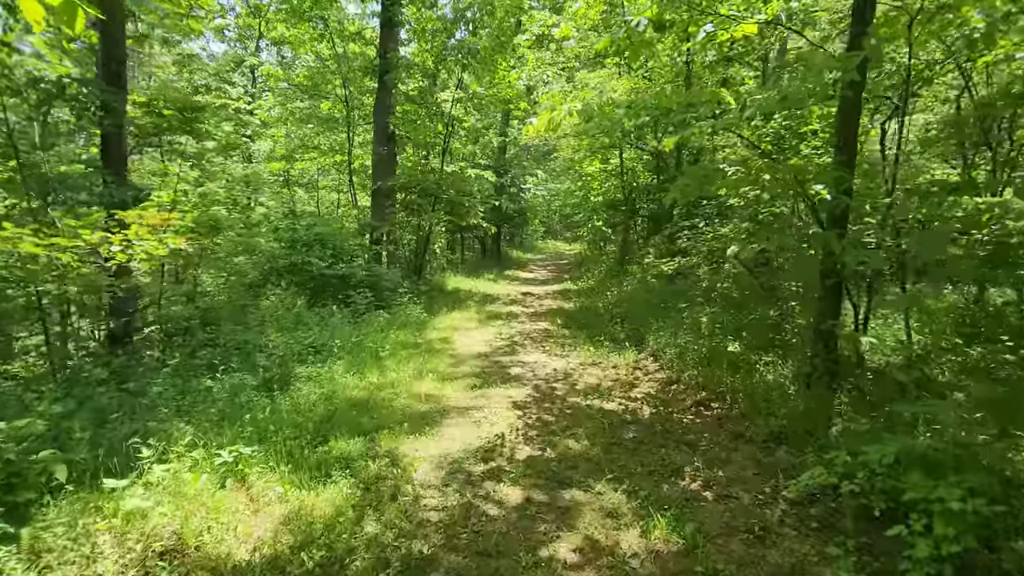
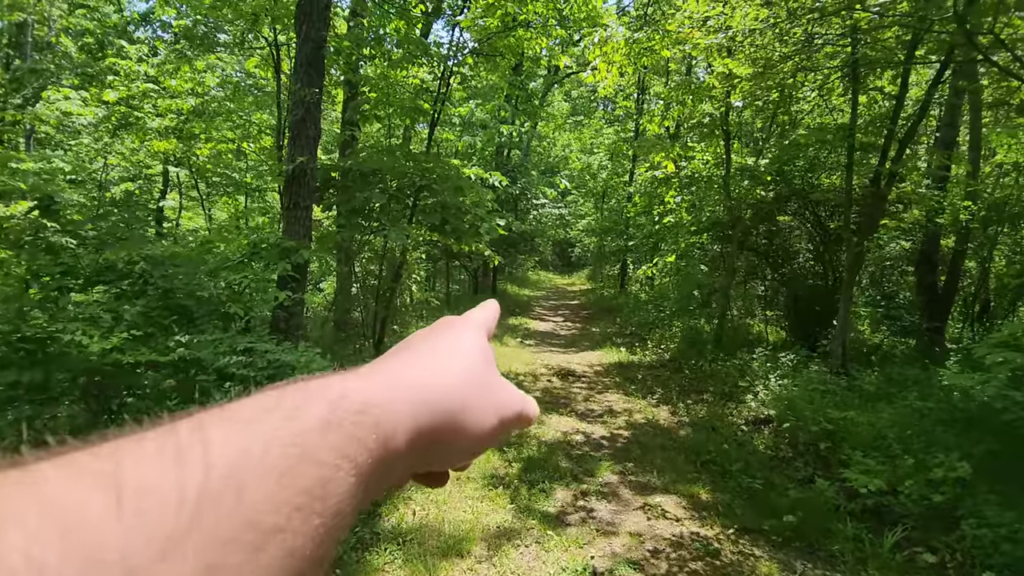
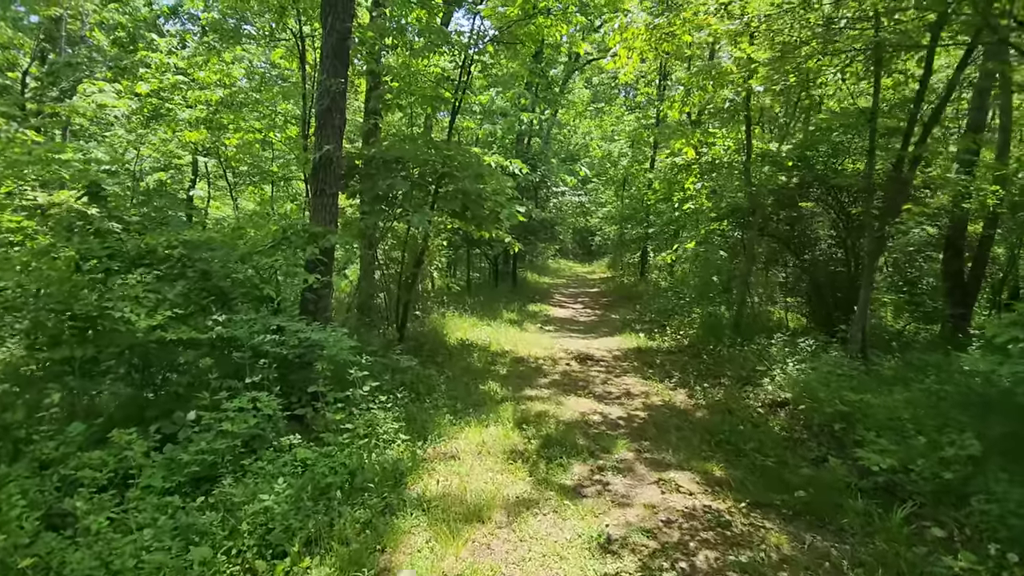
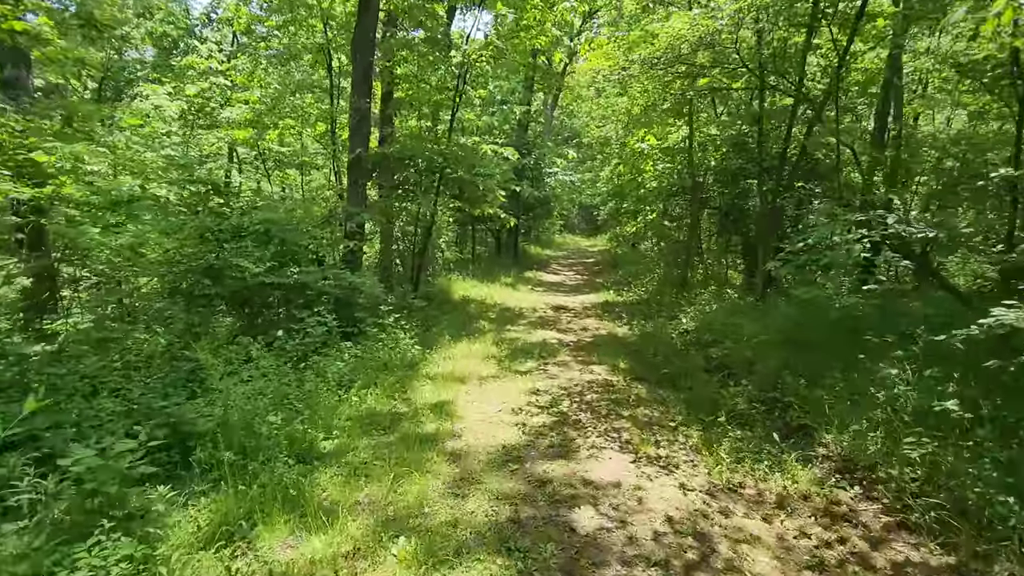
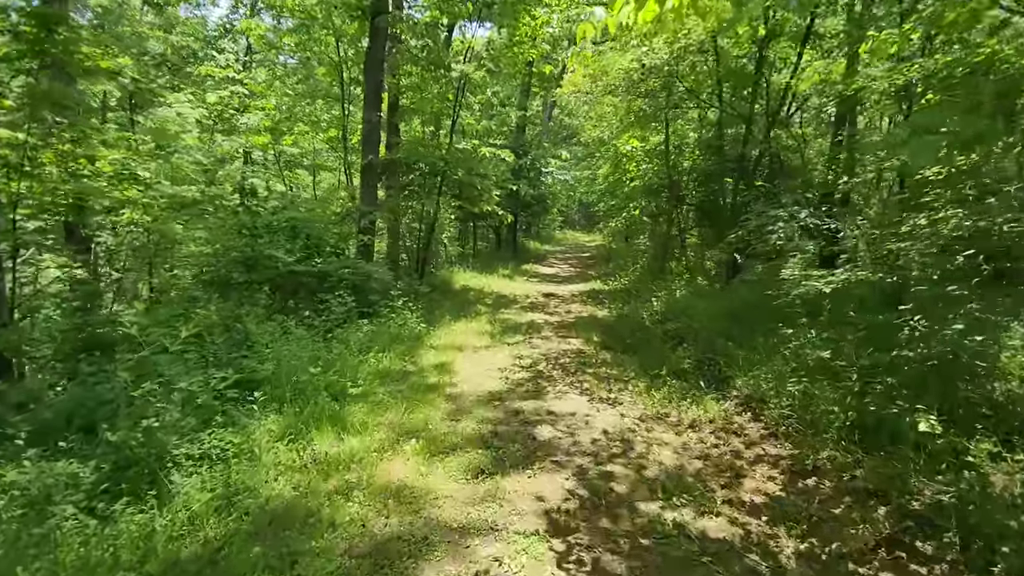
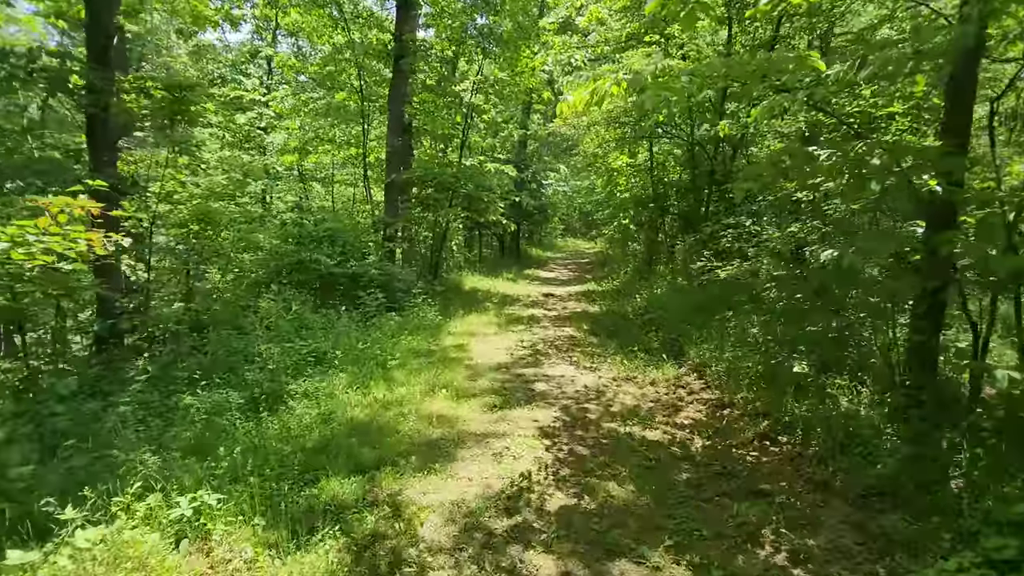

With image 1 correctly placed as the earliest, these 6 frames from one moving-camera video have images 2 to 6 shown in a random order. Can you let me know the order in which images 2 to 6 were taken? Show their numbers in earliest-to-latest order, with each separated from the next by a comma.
6, 5, 4, 3, 2
